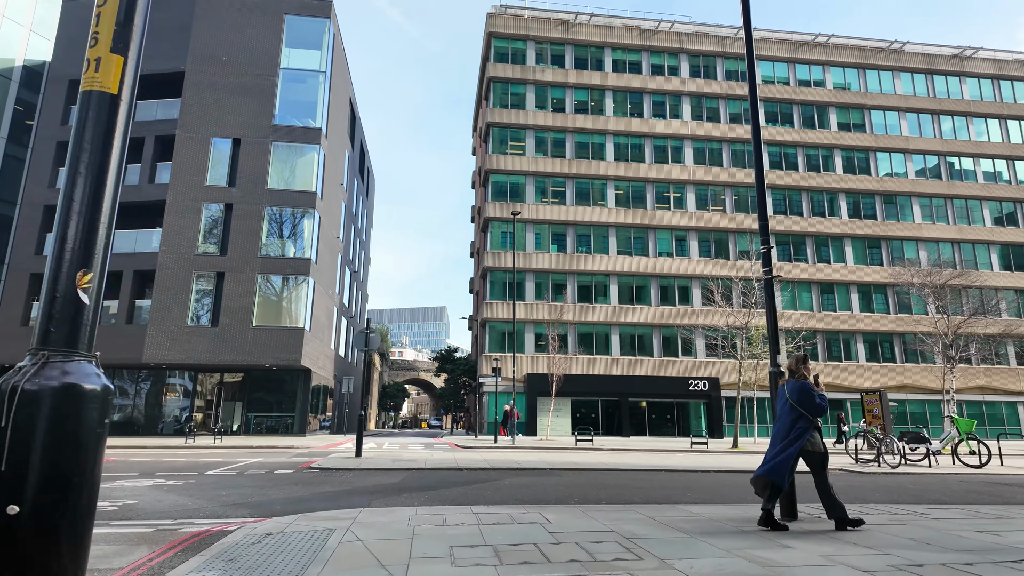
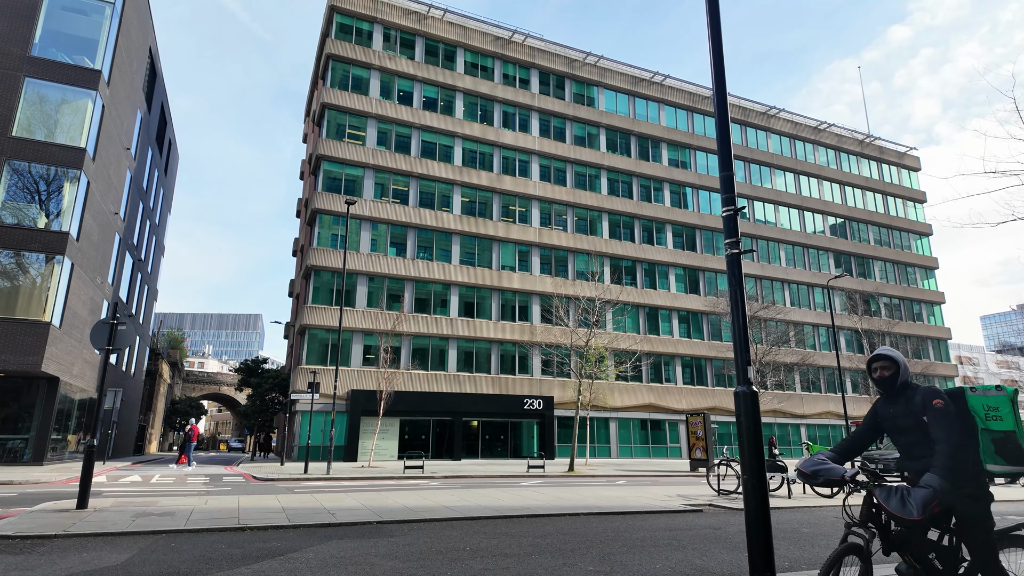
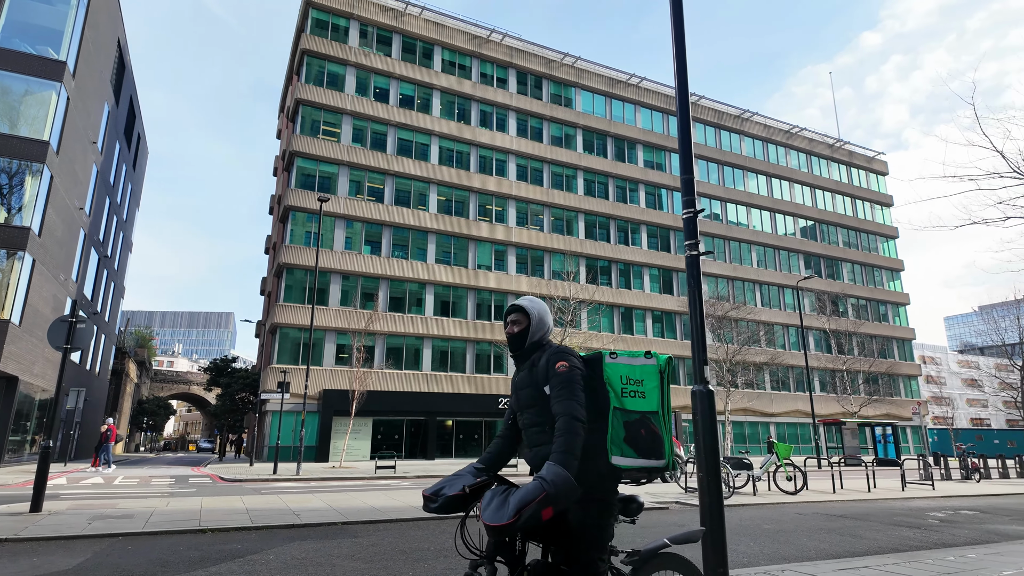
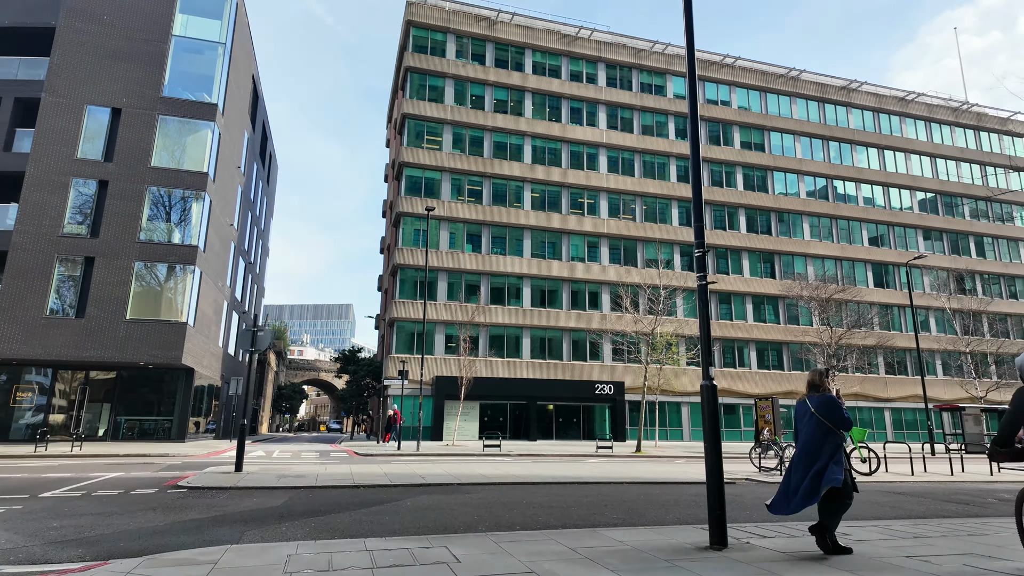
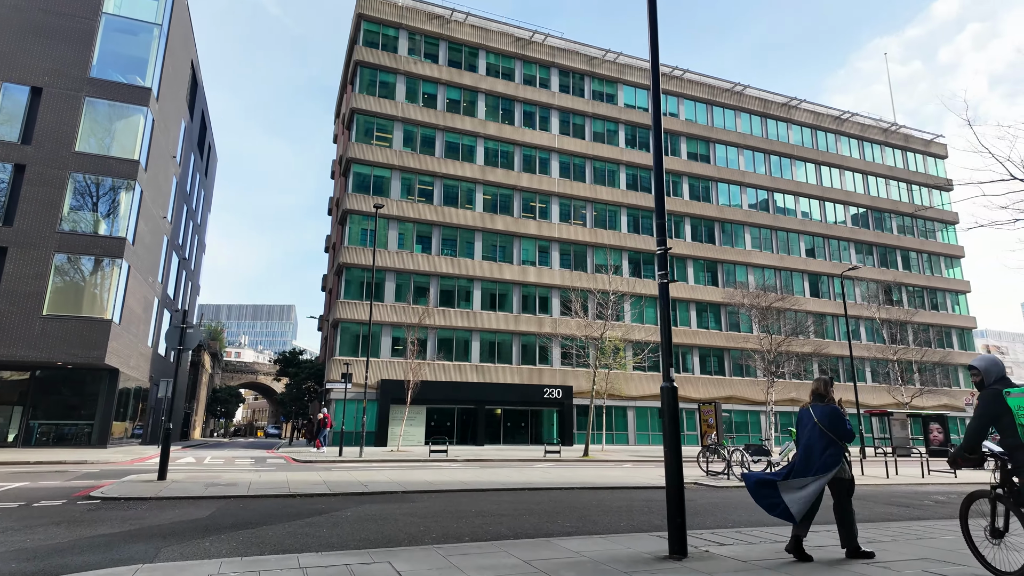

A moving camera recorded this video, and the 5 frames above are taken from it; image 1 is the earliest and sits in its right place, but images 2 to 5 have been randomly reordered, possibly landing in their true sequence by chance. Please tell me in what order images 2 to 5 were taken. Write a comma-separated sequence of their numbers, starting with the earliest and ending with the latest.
4, 5, 2, 3
